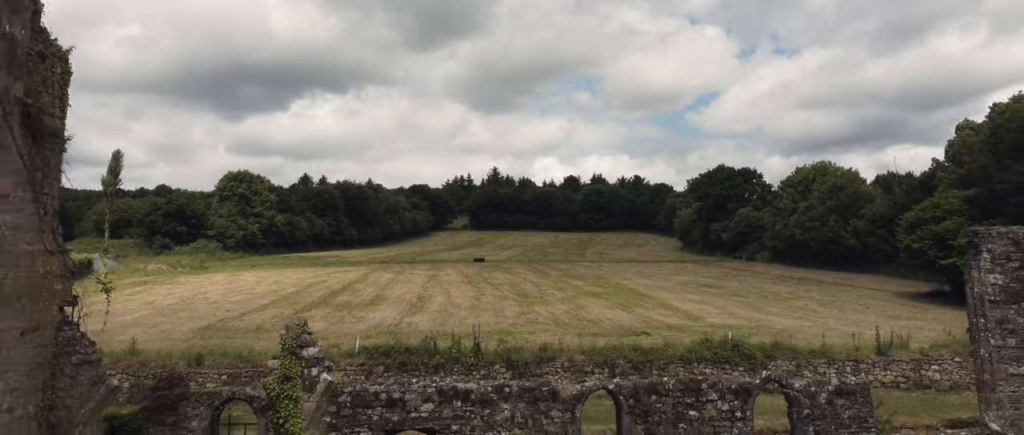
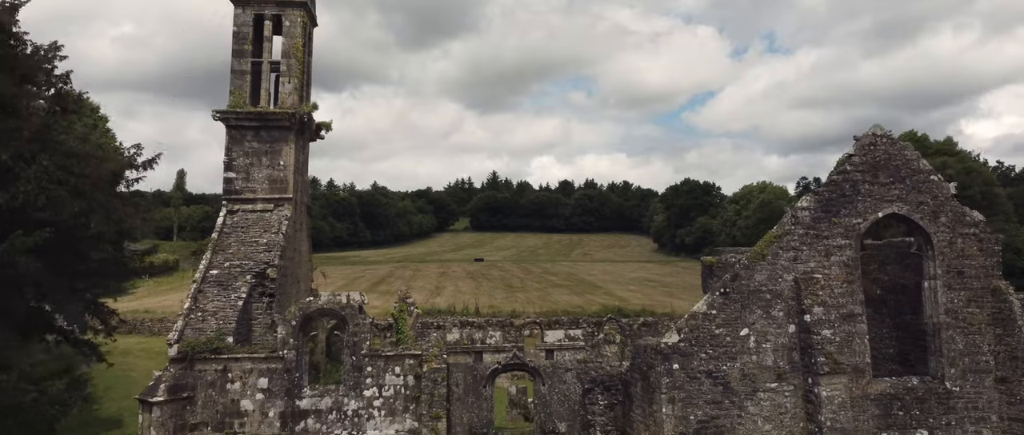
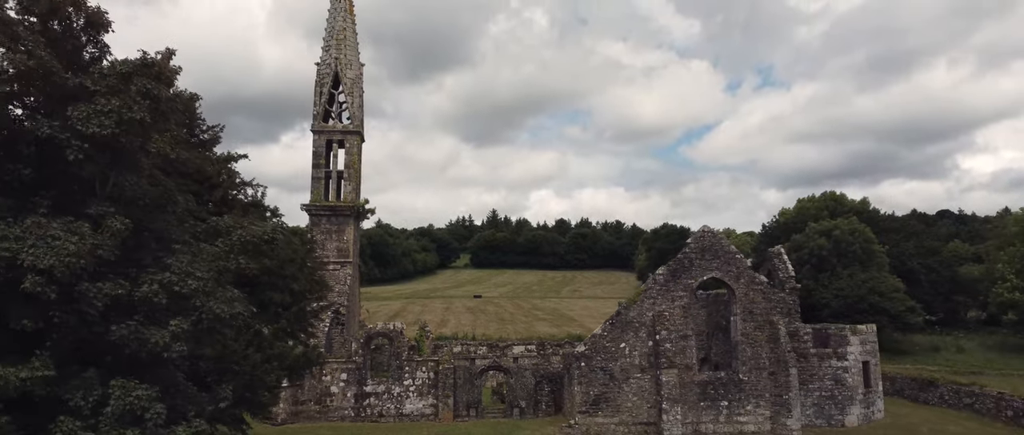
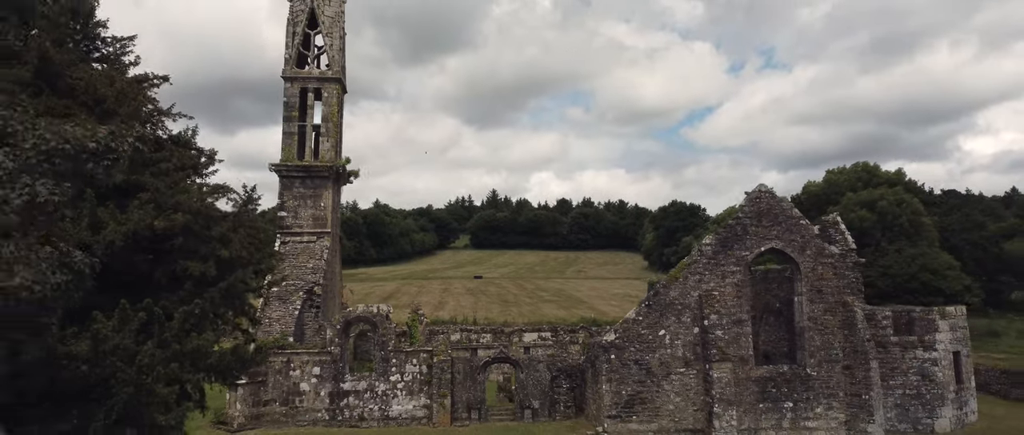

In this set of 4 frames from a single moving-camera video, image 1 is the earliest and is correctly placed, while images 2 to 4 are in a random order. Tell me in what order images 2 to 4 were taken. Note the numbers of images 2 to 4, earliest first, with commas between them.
2, 4, 3
